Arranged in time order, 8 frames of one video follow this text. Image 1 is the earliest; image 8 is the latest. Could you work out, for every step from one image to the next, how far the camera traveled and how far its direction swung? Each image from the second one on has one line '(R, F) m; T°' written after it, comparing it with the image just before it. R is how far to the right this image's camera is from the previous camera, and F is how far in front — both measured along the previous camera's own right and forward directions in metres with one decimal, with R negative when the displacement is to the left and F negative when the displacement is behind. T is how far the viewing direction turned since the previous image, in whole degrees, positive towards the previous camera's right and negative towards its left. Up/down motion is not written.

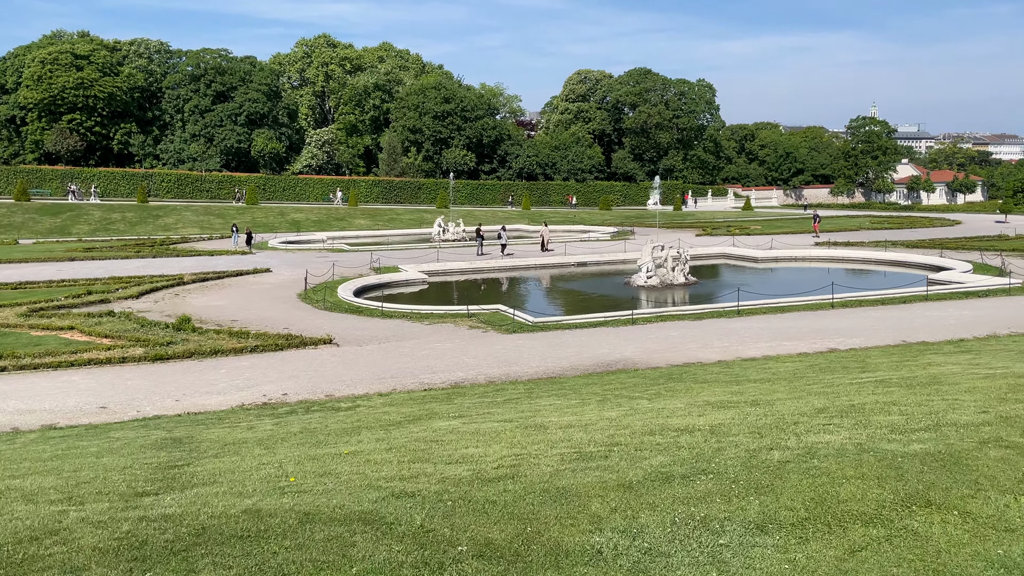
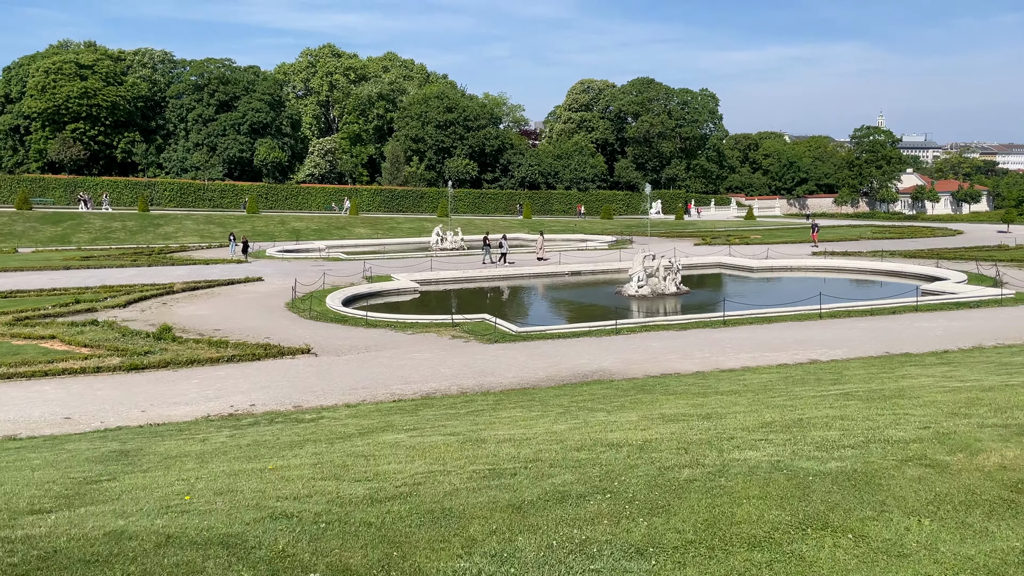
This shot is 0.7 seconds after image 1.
(+0.4, +0.1) m; 0°
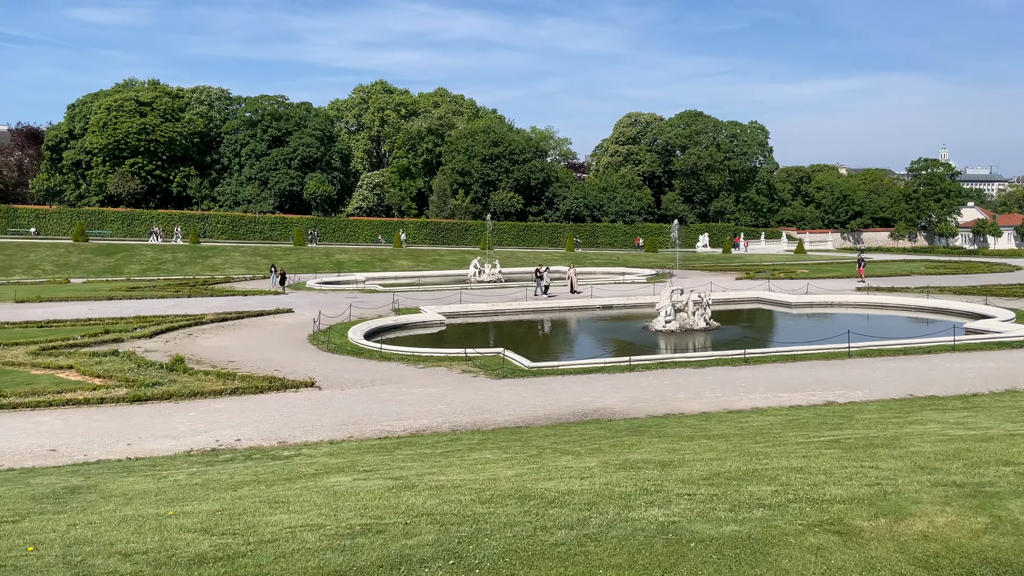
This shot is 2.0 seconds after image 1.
(+0.7, +0.3) m; -3°
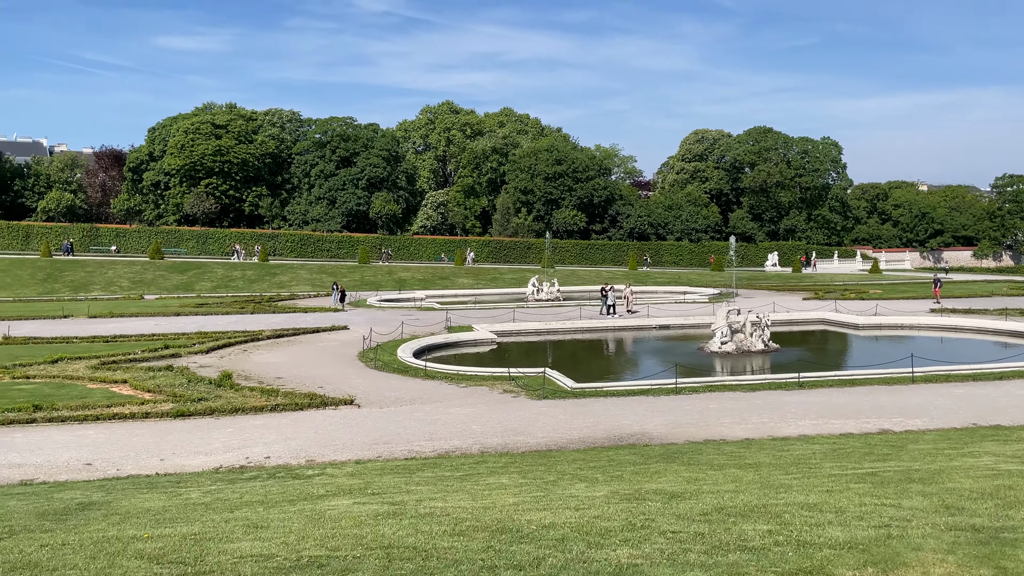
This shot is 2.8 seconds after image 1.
(+0.4, +0.2) m; -5°
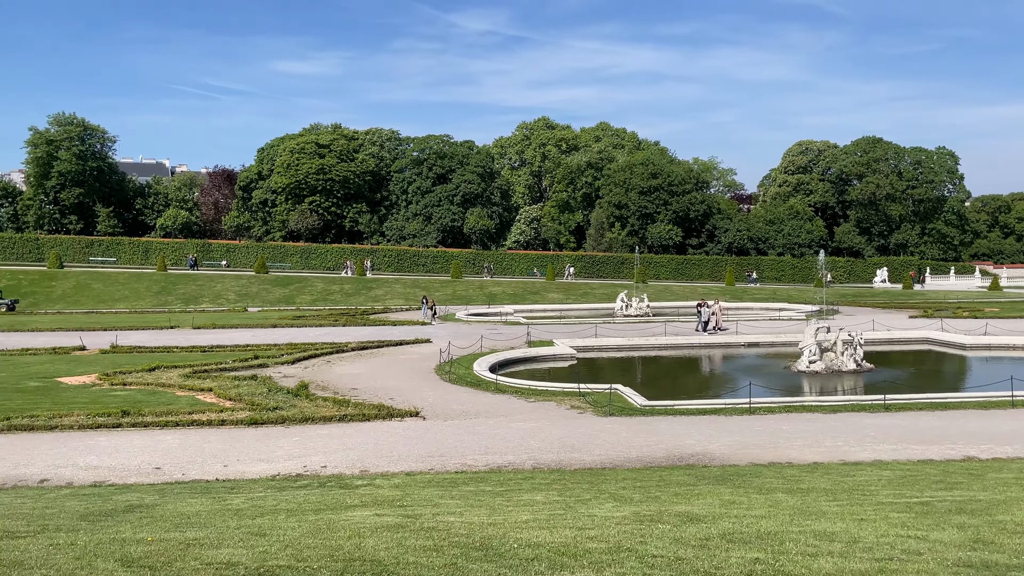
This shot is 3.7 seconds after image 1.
(+0.6, +0.1) m; -7°
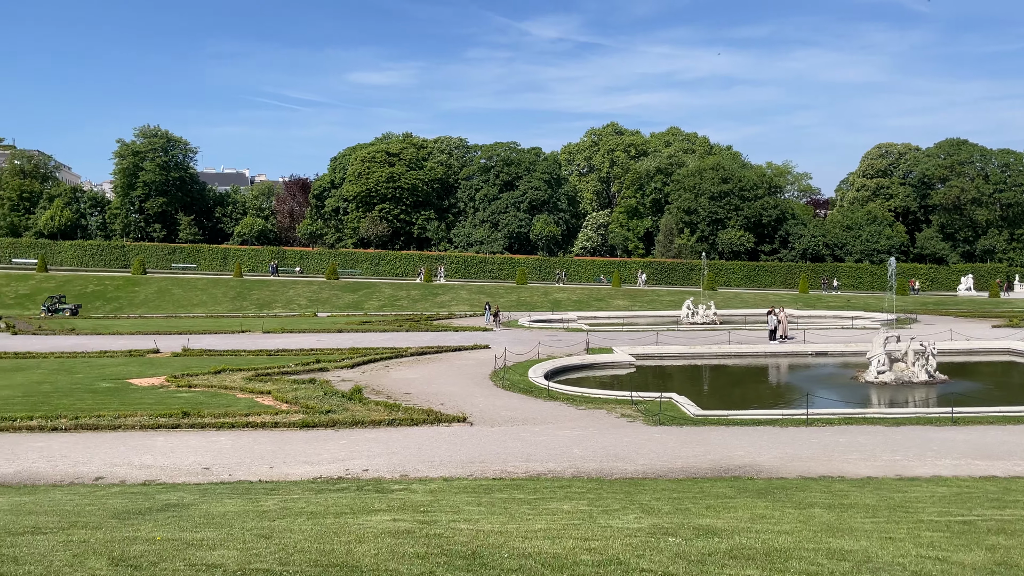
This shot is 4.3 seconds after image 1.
(+0.4, +0.1) m; -5°
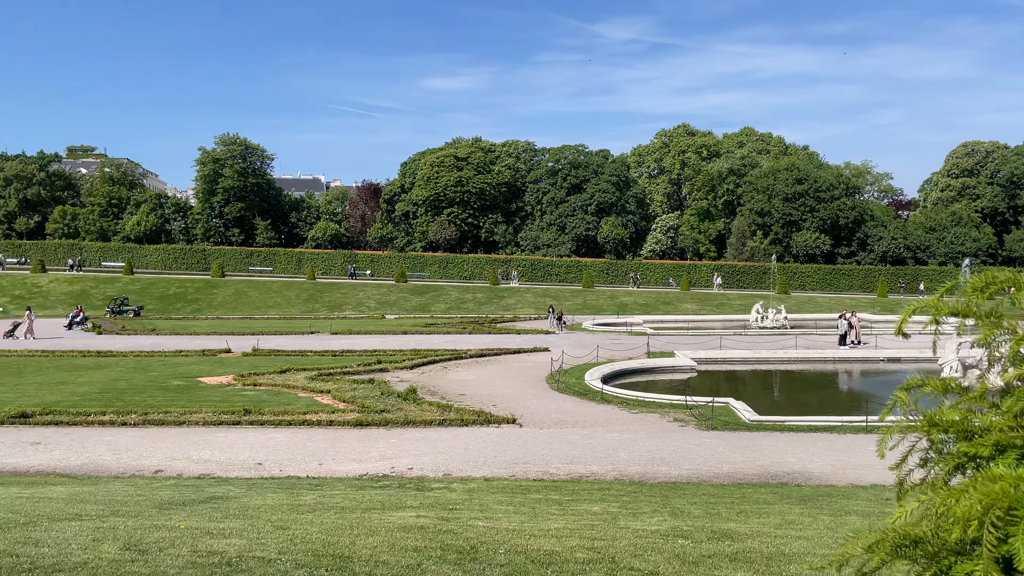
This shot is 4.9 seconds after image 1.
(+0.4, 0.0) m; -5°
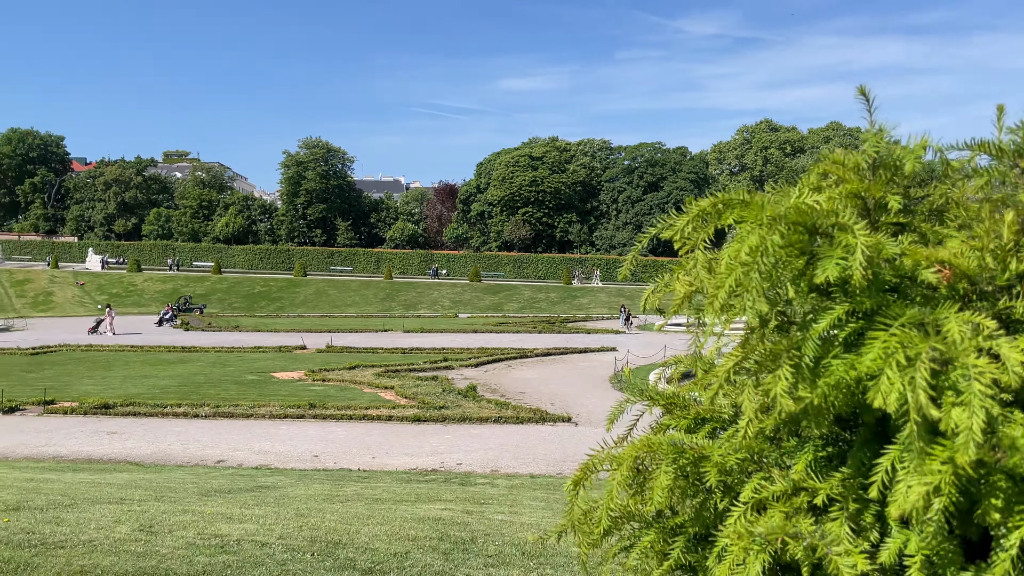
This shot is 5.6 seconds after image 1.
(+0.4, 0.0) m; -6°
